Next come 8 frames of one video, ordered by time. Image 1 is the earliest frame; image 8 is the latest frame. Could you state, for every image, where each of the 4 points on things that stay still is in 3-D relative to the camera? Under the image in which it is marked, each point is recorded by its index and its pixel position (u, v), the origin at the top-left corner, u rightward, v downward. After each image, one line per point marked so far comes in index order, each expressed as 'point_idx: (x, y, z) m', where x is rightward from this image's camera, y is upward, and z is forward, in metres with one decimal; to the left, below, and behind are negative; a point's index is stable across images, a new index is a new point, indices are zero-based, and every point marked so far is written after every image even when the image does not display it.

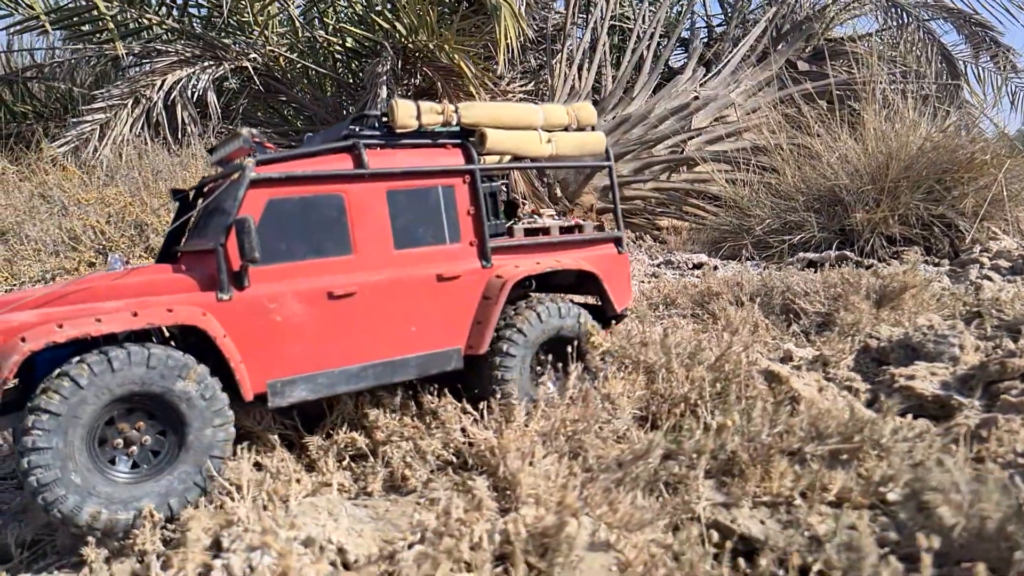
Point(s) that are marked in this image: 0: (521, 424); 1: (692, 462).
0: (0.0, -0.8, +4.1) m
1: (+0.9, -0.9, +3.9) m
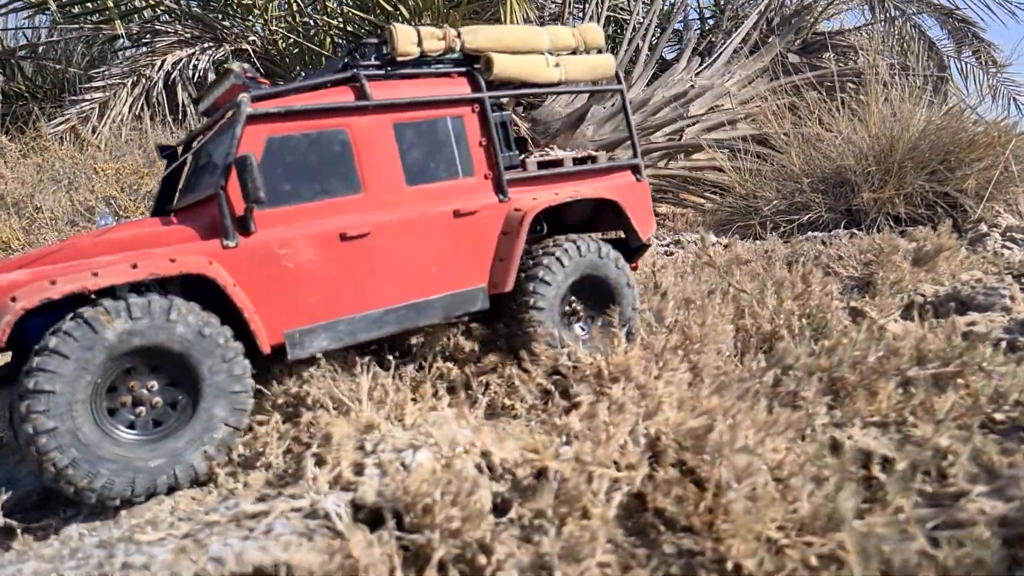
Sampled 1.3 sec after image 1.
0: (+0.6, -0.3, +4.1) m
1: (+1.5, -0.5, +3.9) m
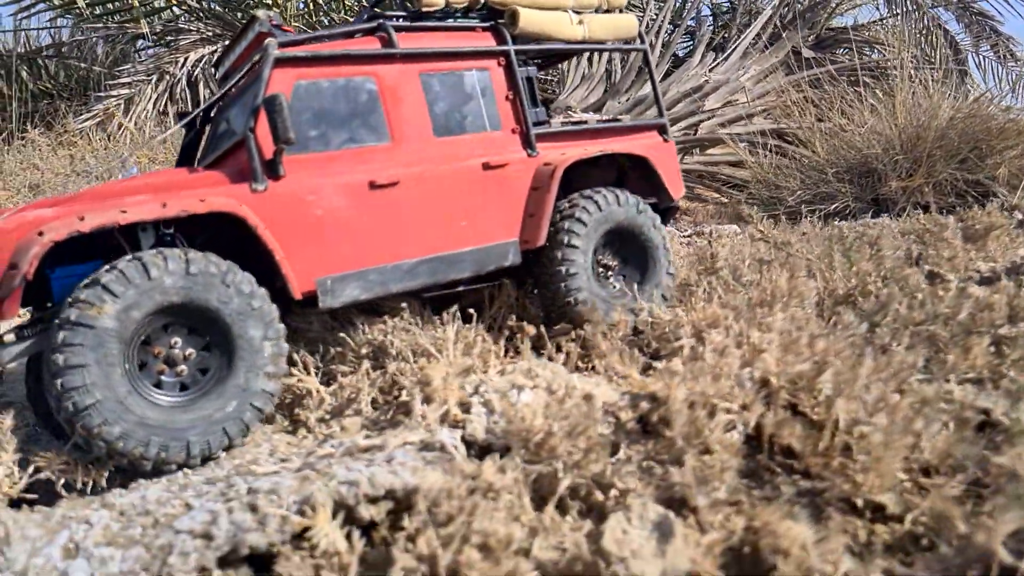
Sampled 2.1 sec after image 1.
0: (+1.1, -0.1, +4.0) m
1: (+2.0, -0.2, +3.8) m
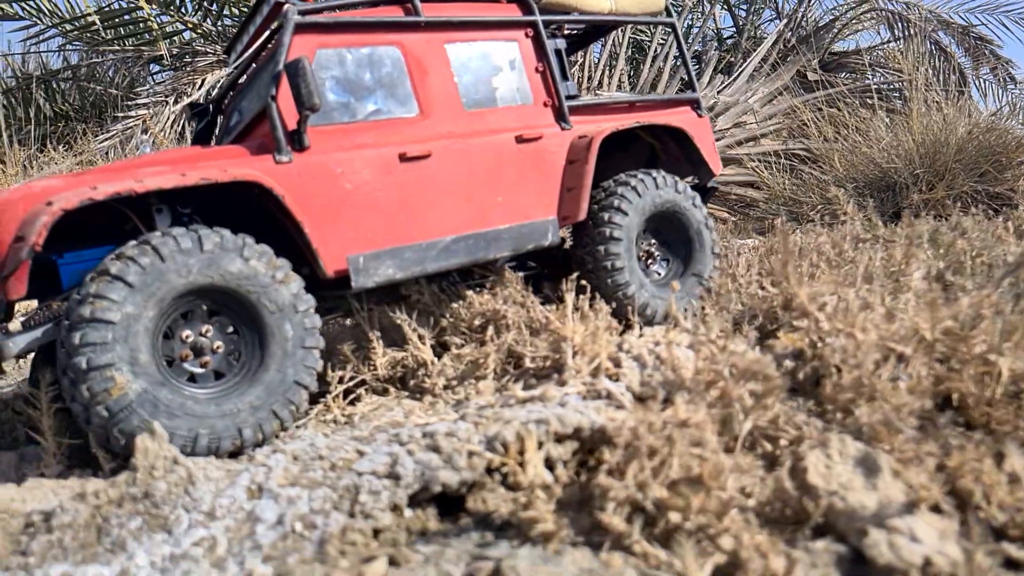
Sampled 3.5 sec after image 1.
0: (+1.7, +0.1, +4.0) m
1: (+2.6, -0.1, +3.8) m
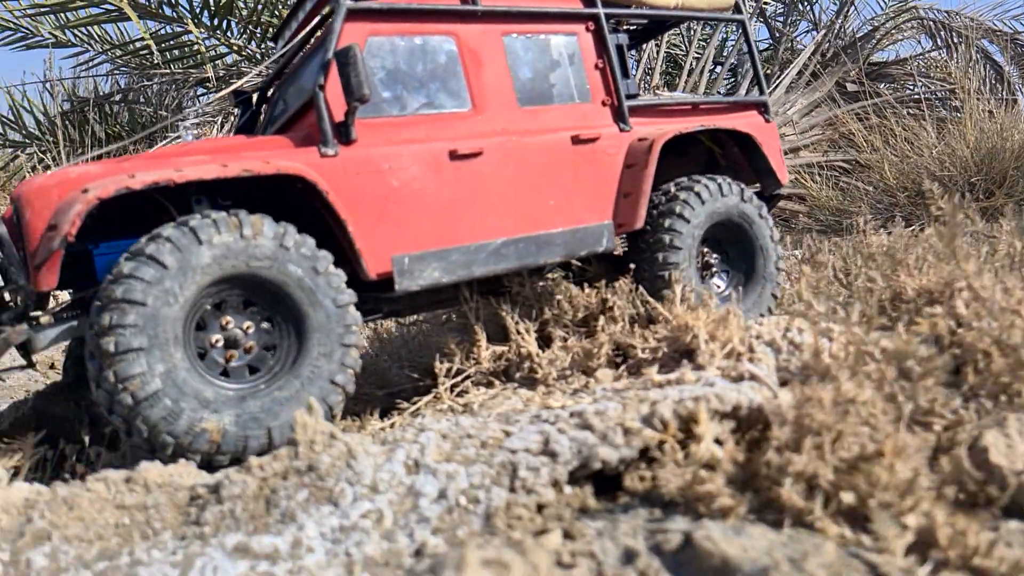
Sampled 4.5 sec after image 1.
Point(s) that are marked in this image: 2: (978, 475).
0: (+2.2, +0.1, +4.0) m
1: (+3.1, 0.0, +3.7) m
2: (+1.3, -0.5, +2.1) m
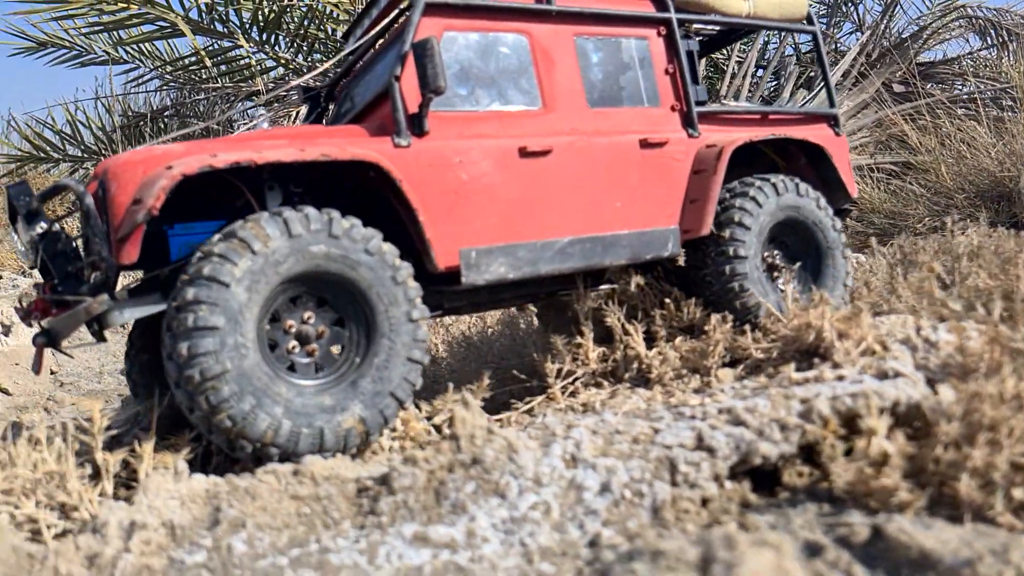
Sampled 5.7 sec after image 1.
0: (+2.8, +0.1, +3.9) m
1: (+3.7, 0.0, +3.6) m
2: (+1.8, -0.5, +2.1) m
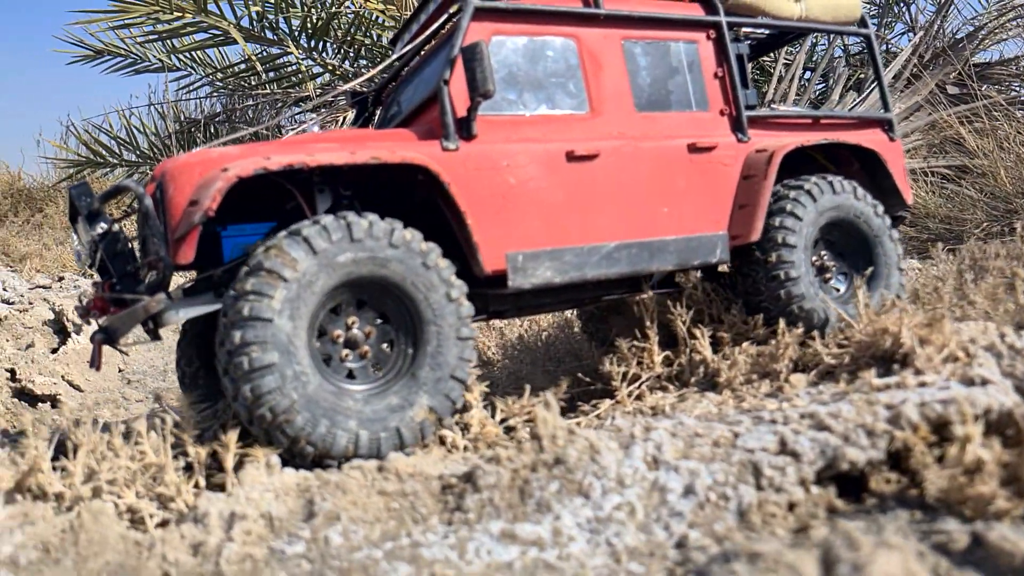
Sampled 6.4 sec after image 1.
0: (+3.2, +0.1, +3.8) m
1: (+4.0, -0.1, +3.4) m
2: (+2.1, -0.5, +2.0) m
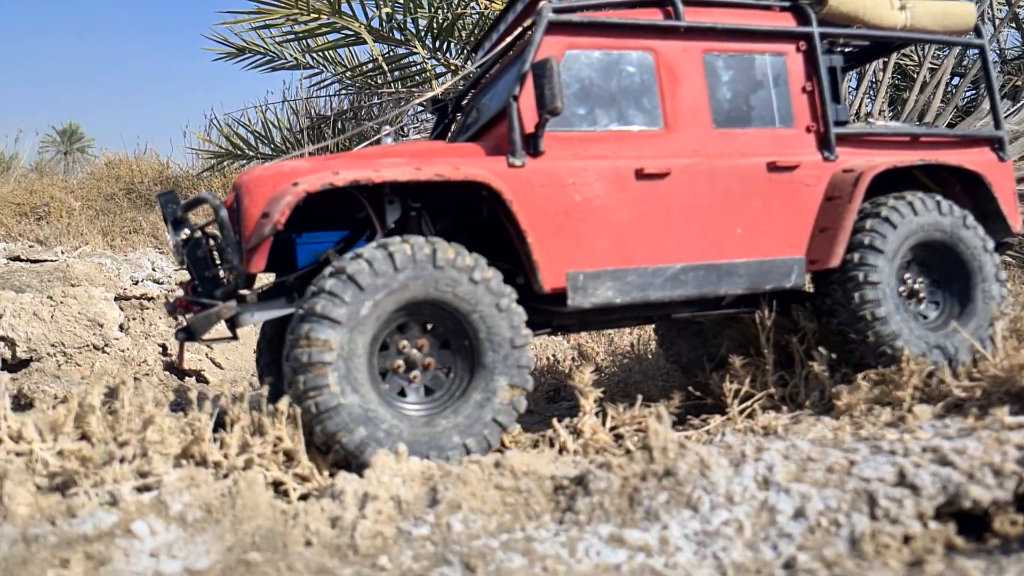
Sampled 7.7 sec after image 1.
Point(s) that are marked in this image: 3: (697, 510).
0: (+3.7, -0.2, +3.4) m
1: (+4.5, -0.3, +2.9) m
2: (+2.4, -0.7, +1.8) m
3: (+0.6, -0.7, +2.4) m
